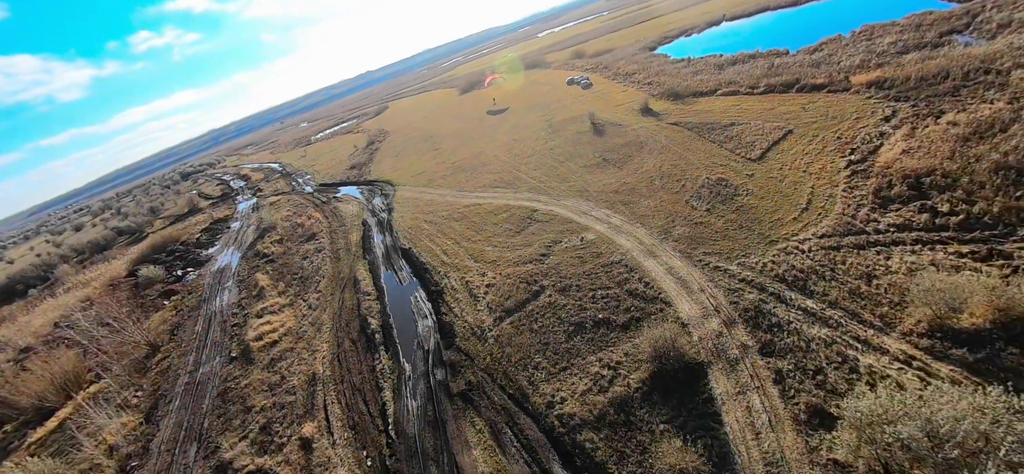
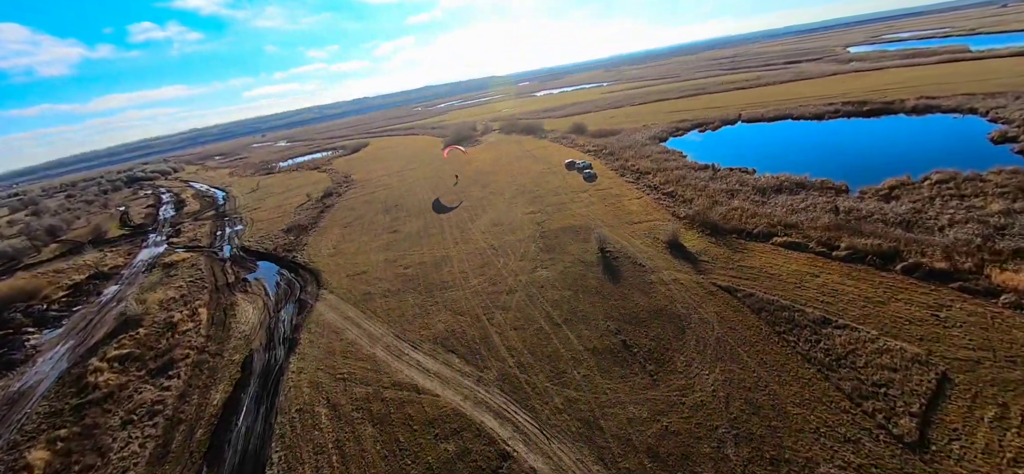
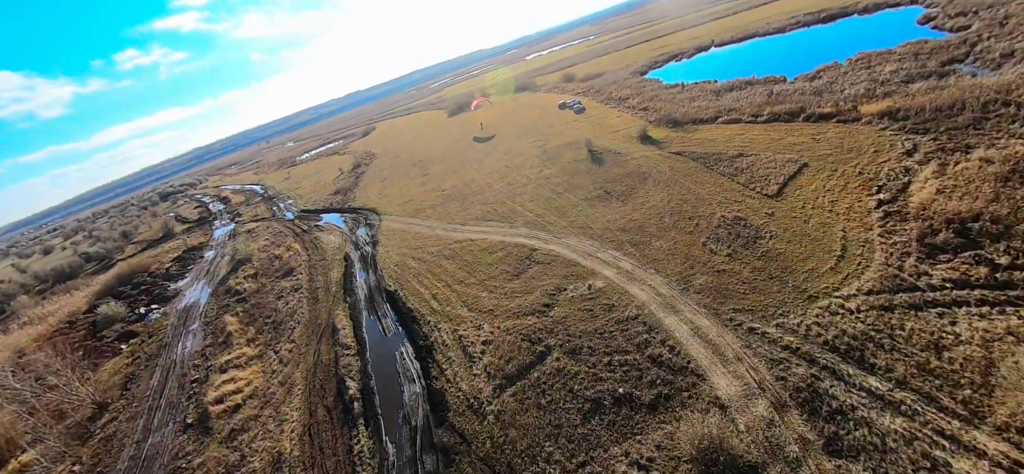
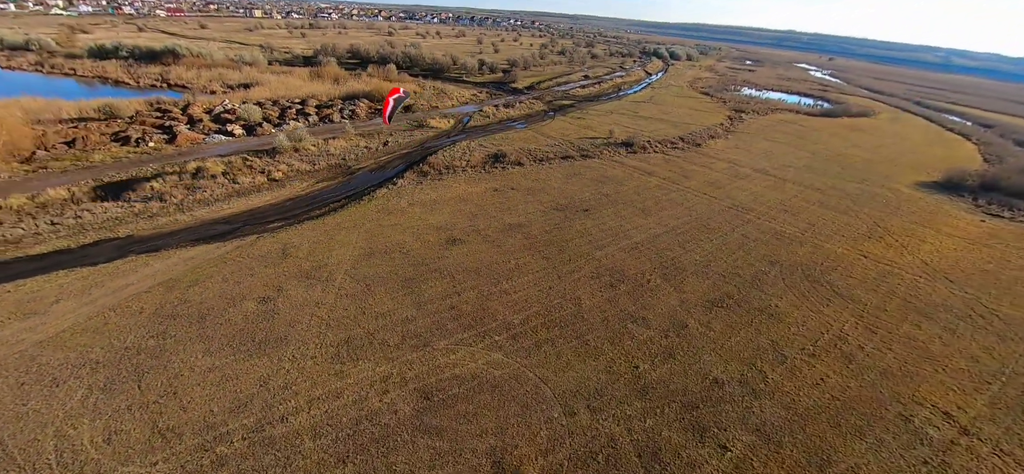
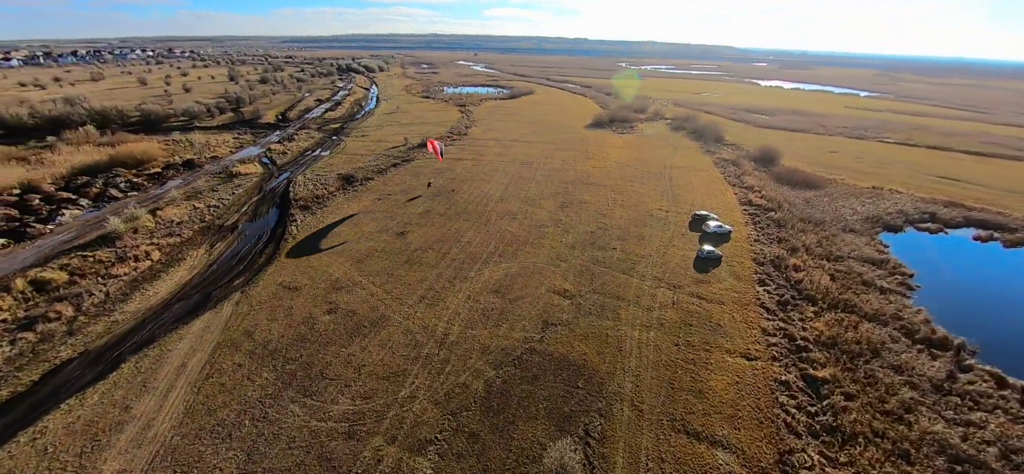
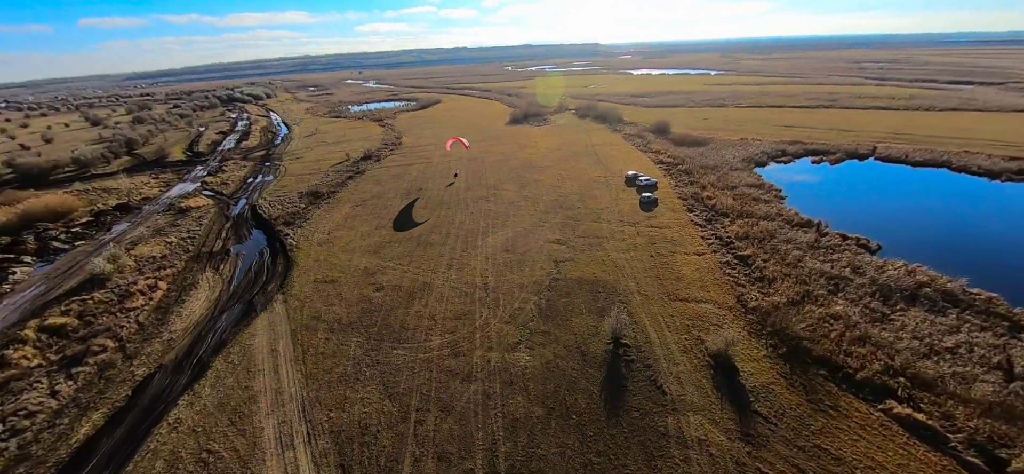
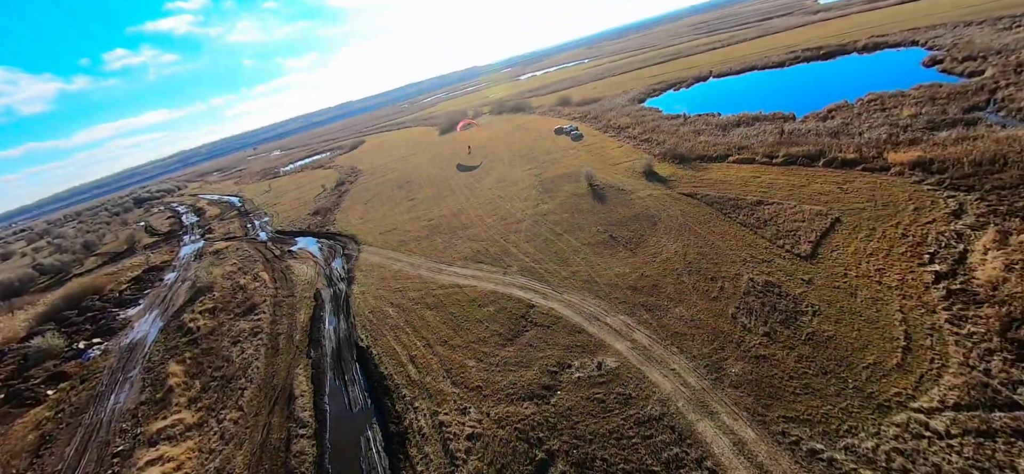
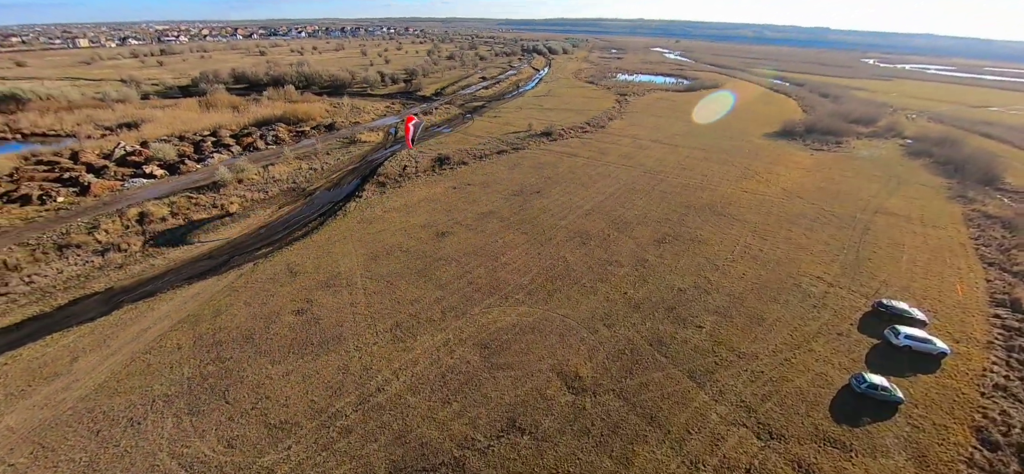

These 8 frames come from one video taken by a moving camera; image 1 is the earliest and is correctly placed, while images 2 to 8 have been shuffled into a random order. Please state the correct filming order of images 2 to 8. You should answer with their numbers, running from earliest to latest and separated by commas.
3, 7, 2, 6, 5, 8, 4
